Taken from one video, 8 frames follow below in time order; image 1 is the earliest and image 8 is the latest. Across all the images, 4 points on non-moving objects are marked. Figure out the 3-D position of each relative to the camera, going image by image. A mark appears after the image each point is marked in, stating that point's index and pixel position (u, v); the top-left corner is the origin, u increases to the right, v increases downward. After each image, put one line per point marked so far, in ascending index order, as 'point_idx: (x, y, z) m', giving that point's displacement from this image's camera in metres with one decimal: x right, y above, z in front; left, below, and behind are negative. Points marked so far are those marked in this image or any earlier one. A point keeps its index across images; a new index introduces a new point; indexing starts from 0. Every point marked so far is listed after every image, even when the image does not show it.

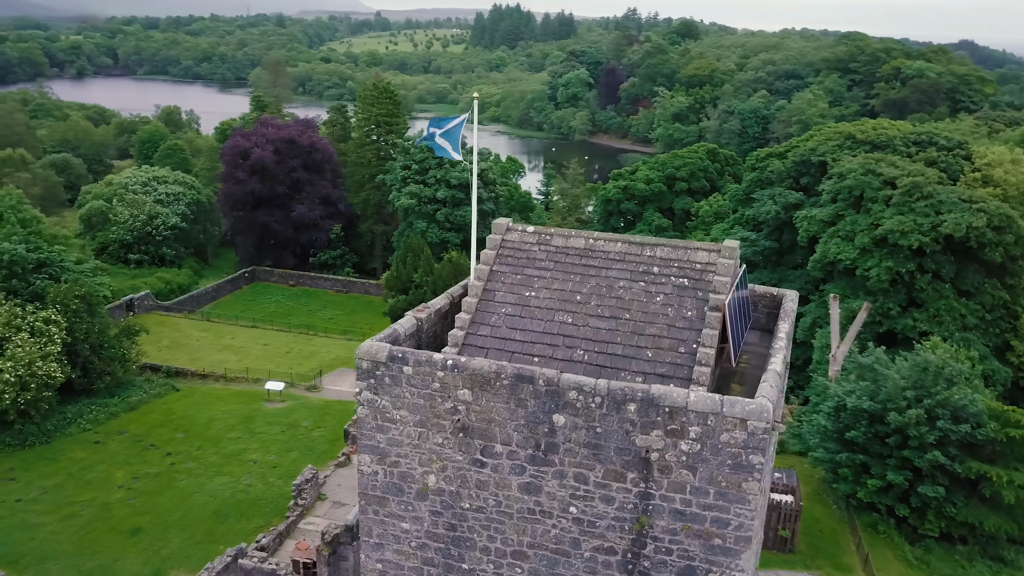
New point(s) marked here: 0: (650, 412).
0: (+1.1, -1.0, +6.2) m
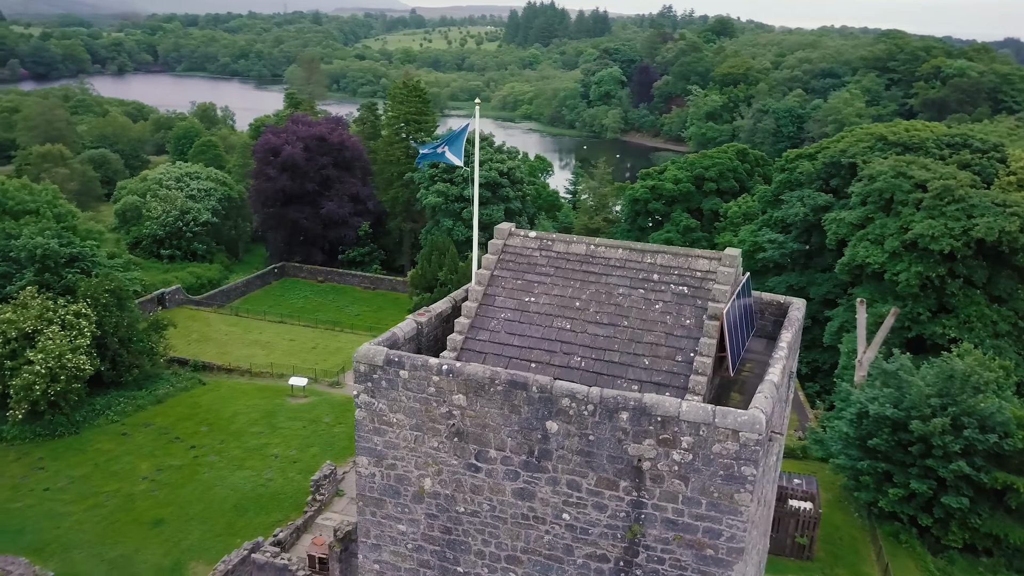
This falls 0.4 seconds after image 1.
0: (+1.0, -1.0, +6.2) m
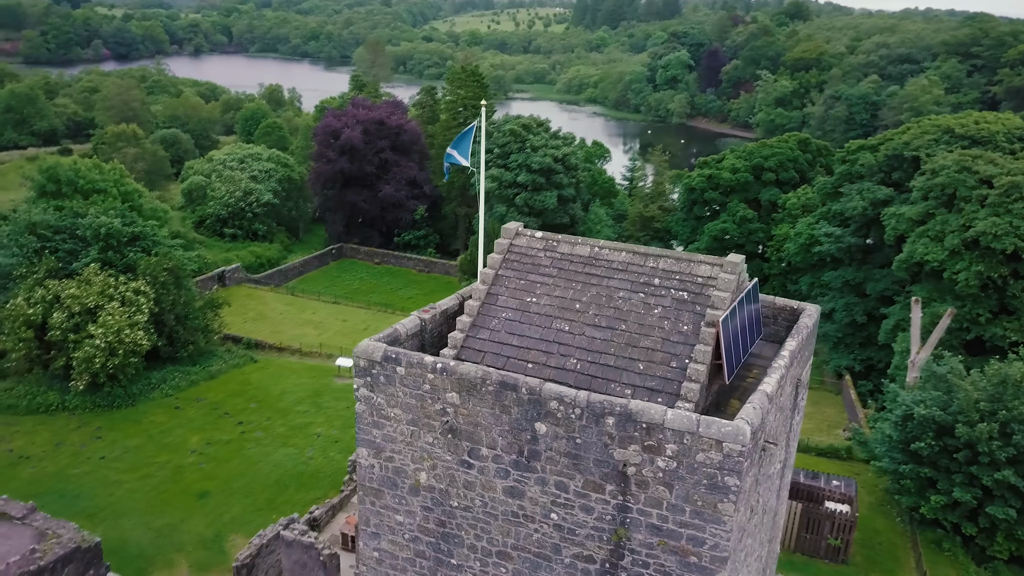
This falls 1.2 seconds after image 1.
0: (+0.9, -1.1, +6.2) m
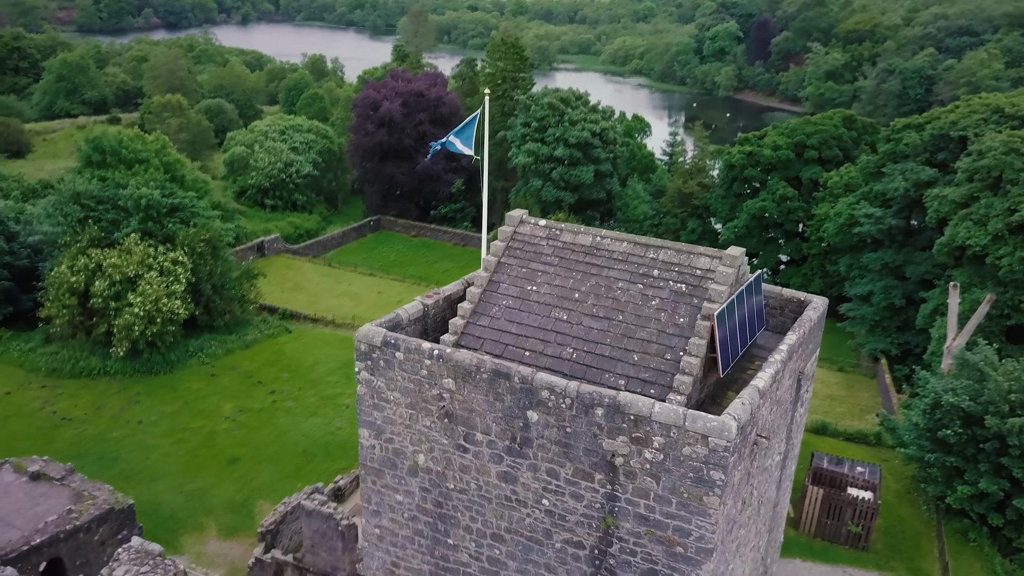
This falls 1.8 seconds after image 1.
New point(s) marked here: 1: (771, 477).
0: (+0.8, -1.0, +6.3) m
1: (+2.5, -1.9, +7.9) m
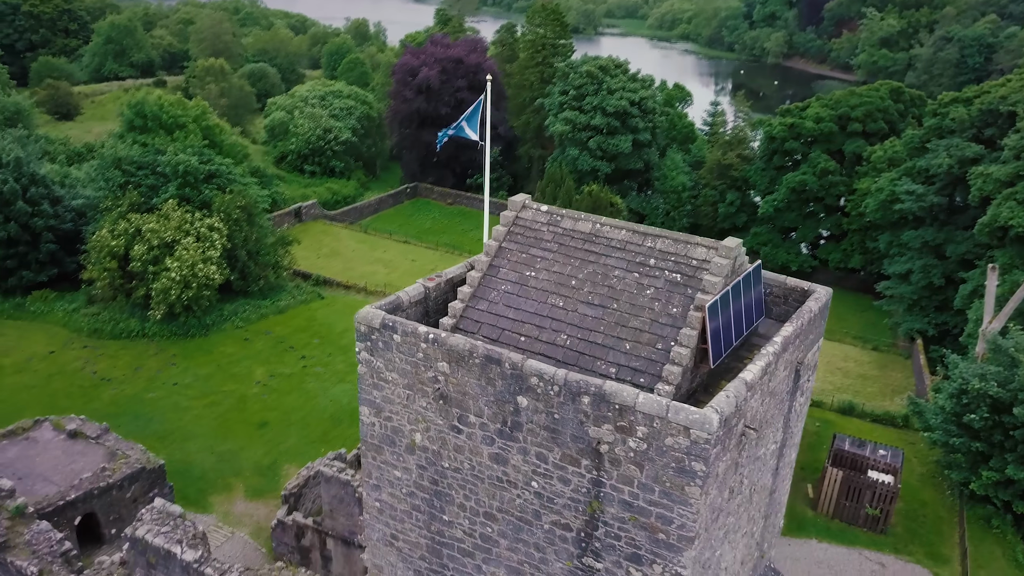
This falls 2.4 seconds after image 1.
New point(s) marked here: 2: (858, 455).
0: (+0.7, -0.9, +6.4) m
1: (+2.5, -1.8, +8.0) m
2: (+7.7, -3.7, +18.0) m
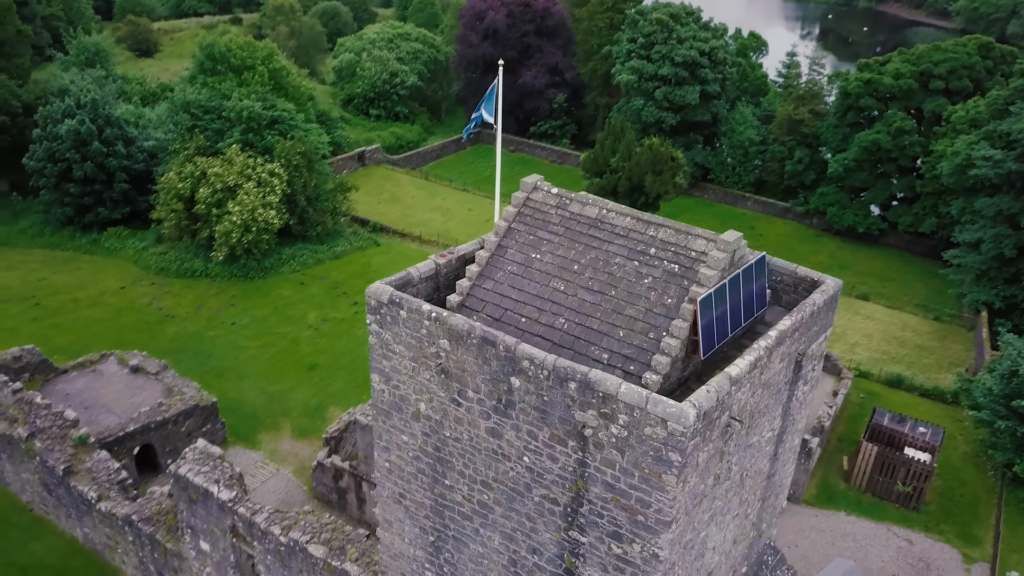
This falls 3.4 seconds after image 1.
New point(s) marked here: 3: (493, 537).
0: (+0.6, -0.9, +6.7) m
1: (+2.5, -1.7, +8.2) m
2: (+8.4, -3.1, +17.8) m
3: (-0.2, -2.5, +8.1) m
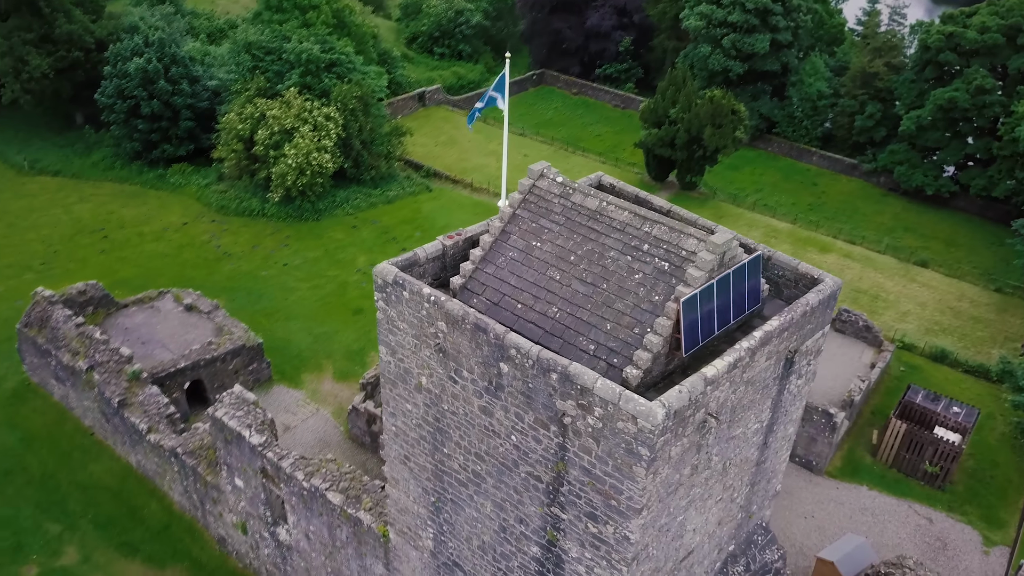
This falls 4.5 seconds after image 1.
0: (+0.5, -0.8, +7.1) m
1: (+2.4, -1.6, +8.4) m
2: (+9.1, -2.6, +17.6) m
3: (-0.3, -2.3, +8.6) m
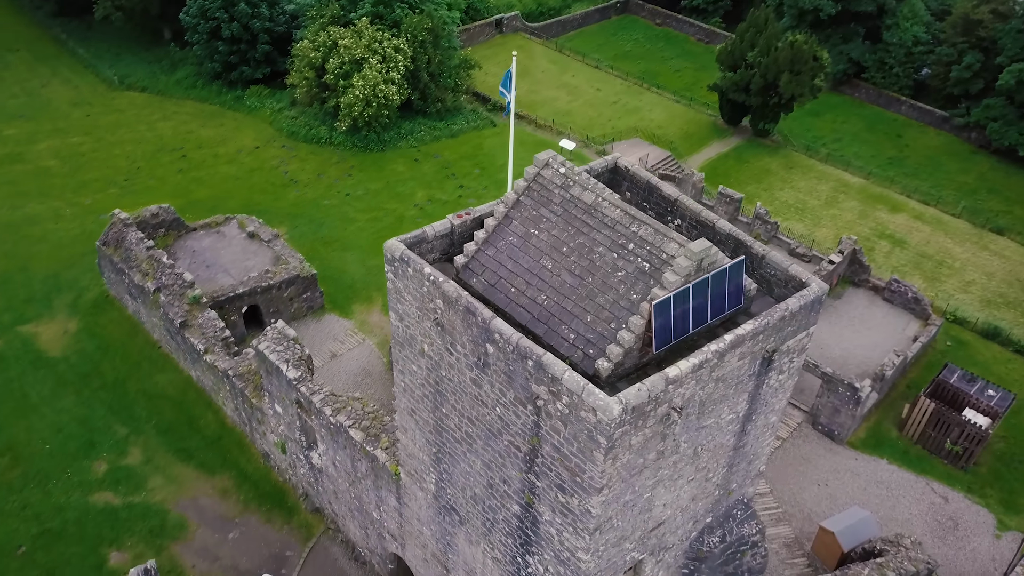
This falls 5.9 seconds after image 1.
0: (+0.3, -0.8, +7.7) m
1: (+2.3, -1.6, +9.0) m
2: (+9.7, -2.2, +17.6) m
3: (-0.4, -2.0, +9.5) m
